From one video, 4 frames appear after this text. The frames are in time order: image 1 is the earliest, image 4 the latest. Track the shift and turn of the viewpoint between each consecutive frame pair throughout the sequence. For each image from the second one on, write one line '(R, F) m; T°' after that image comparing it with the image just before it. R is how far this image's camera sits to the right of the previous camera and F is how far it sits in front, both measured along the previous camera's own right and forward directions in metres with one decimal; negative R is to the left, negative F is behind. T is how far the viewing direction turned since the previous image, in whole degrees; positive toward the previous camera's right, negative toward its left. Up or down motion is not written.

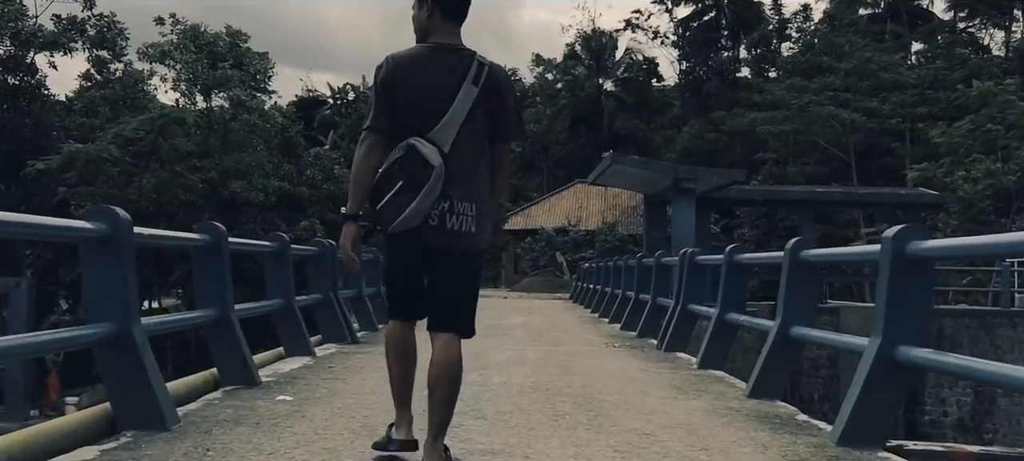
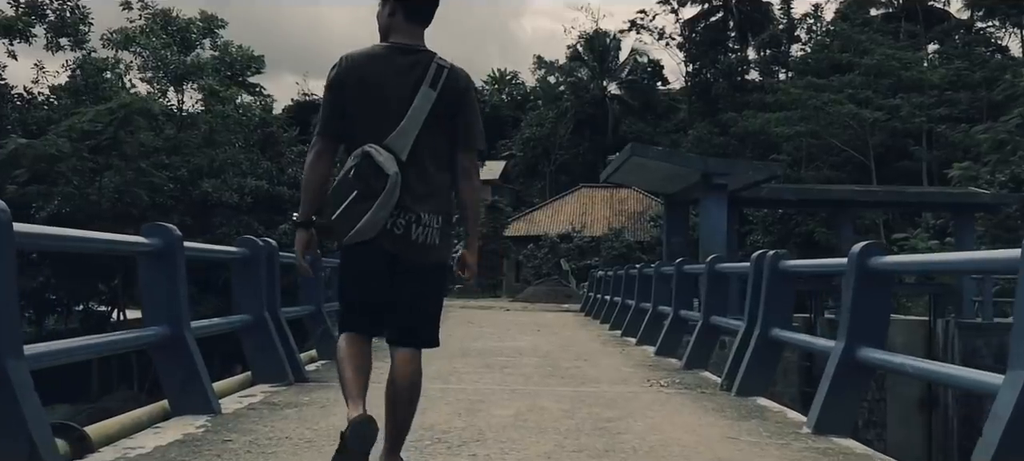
(0.0, +2.6) m; 0°
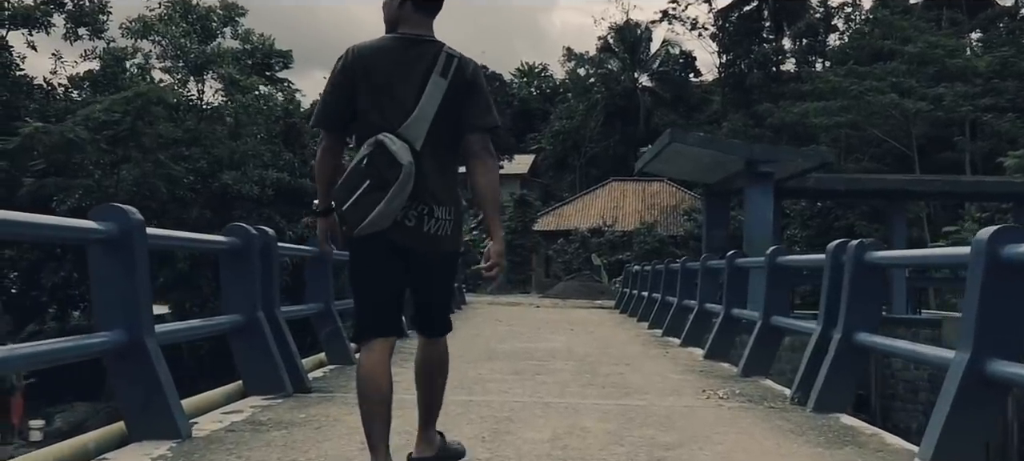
(0.0, +0.9) m; -2°
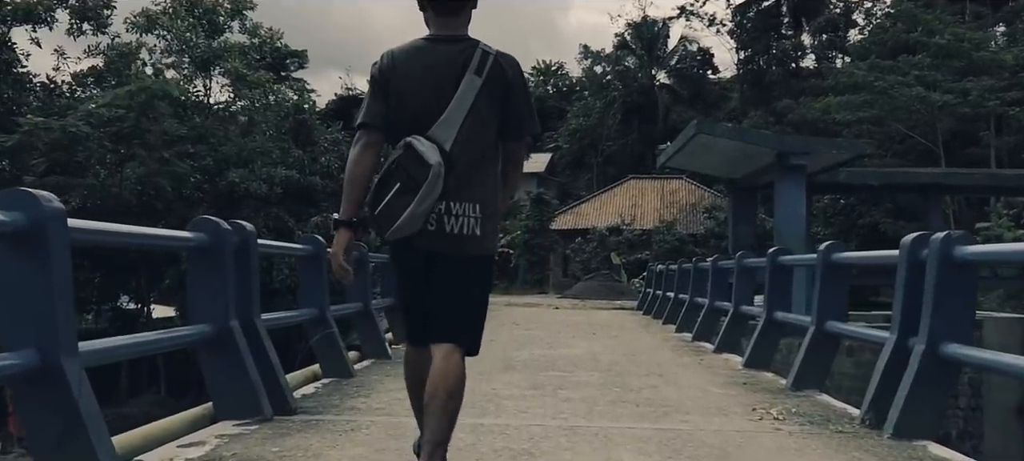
(0.0, +0.8) m; -1°
